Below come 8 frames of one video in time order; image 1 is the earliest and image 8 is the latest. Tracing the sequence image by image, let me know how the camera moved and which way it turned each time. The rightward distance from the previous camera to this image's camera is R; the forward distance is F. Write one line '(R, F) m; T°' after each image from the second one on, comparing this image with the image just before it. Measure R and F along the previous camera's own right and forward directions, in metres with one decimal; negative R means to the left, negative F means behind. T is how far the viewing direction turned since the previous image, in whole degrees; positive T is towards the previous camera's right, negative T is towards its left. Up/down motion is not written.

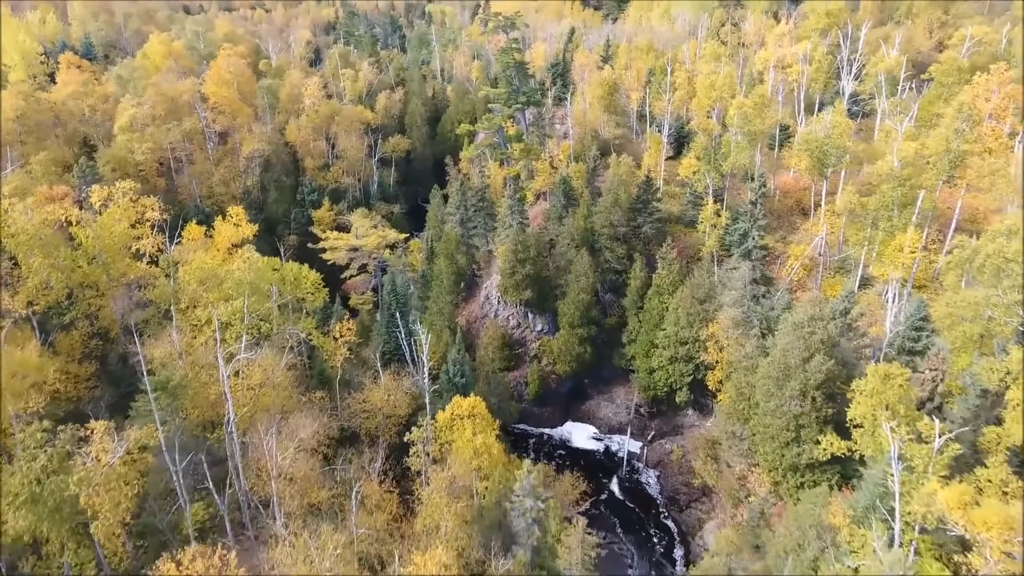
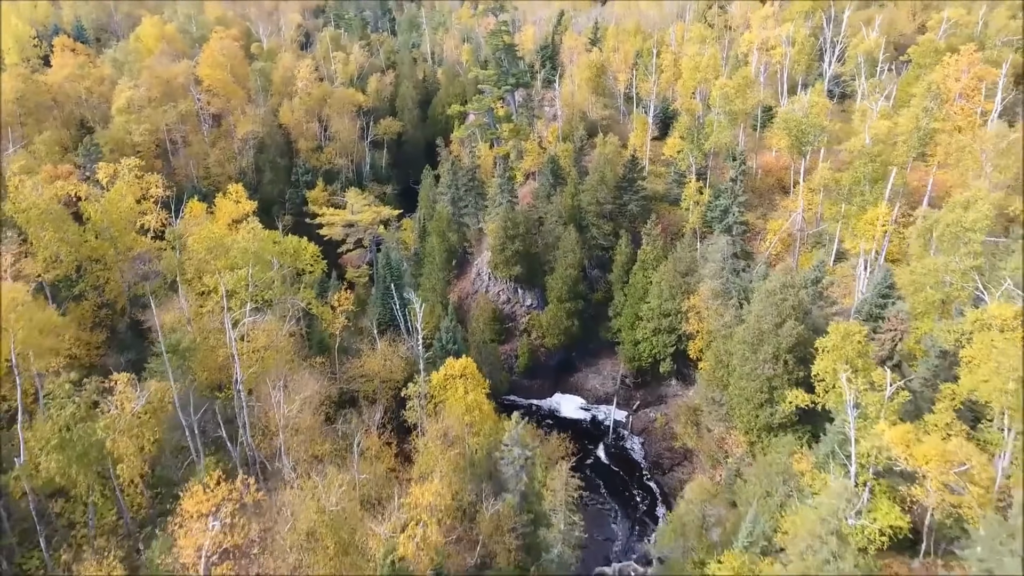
(+0.2, -2.0) m; +1°
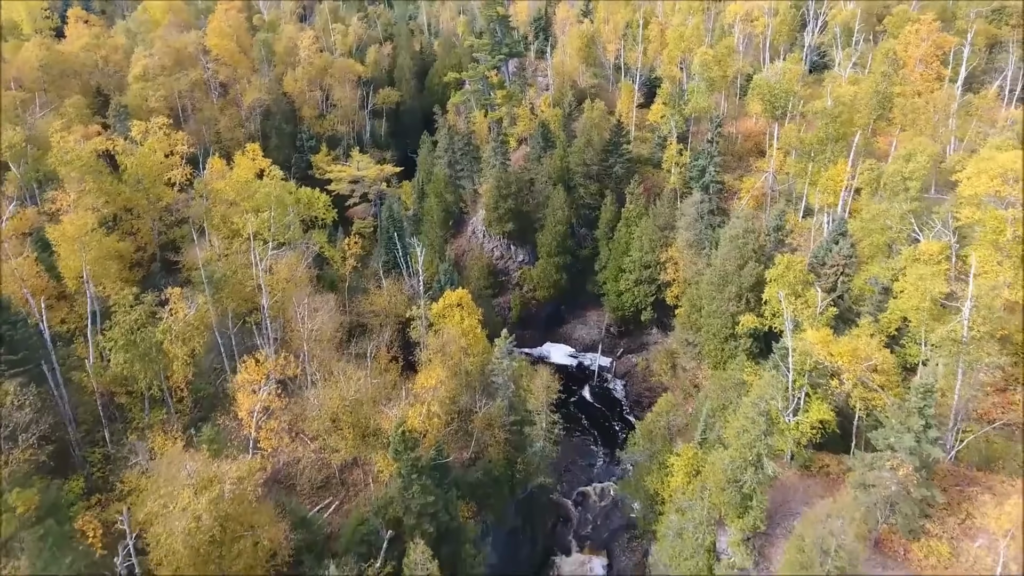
(+0.4, -4.5) m; 0°
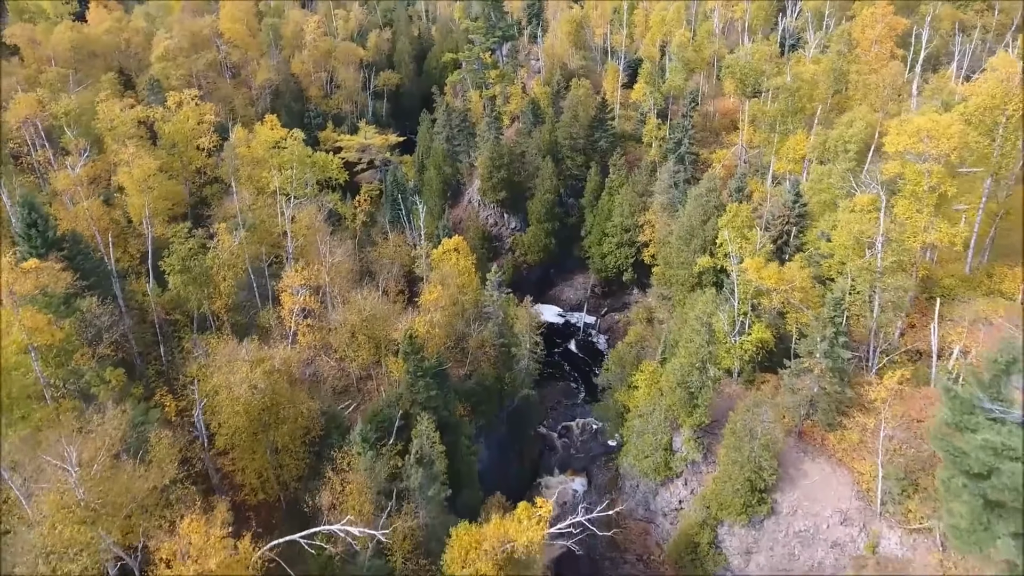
(+0.5, -5.7) m; 0°
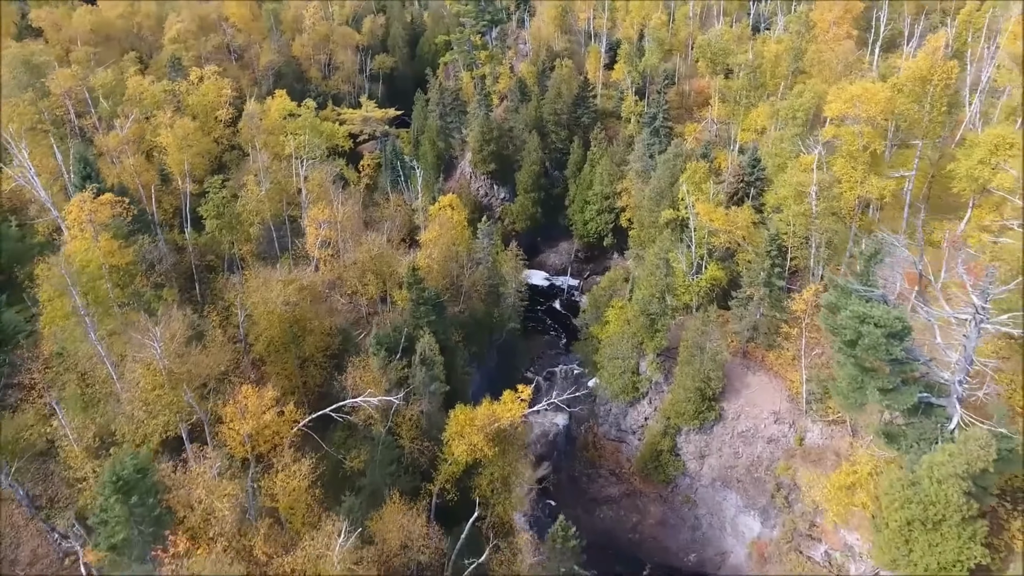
(+0.3, -5.6) m; +1°
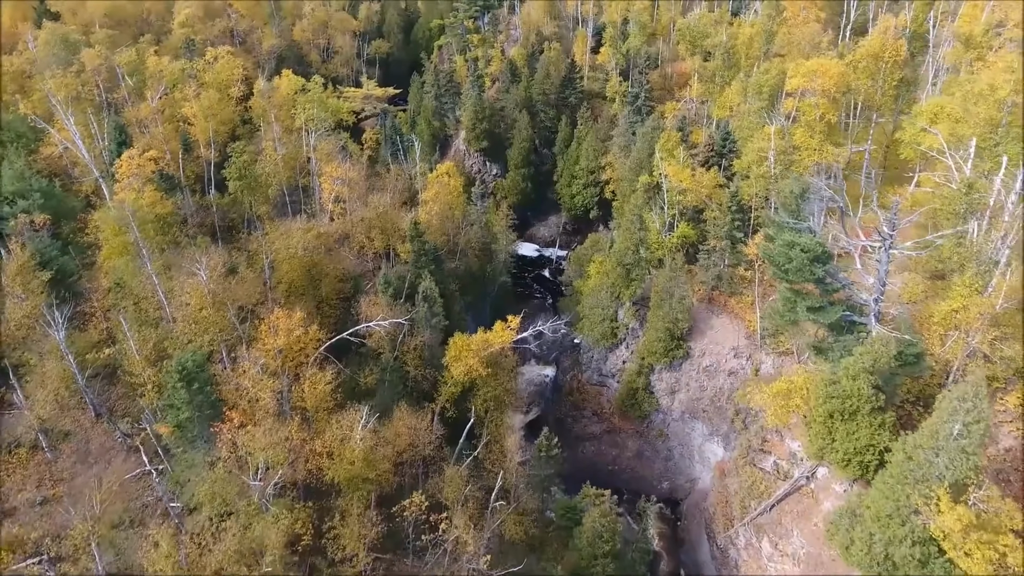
(+0.2, -4.7) m; +1°
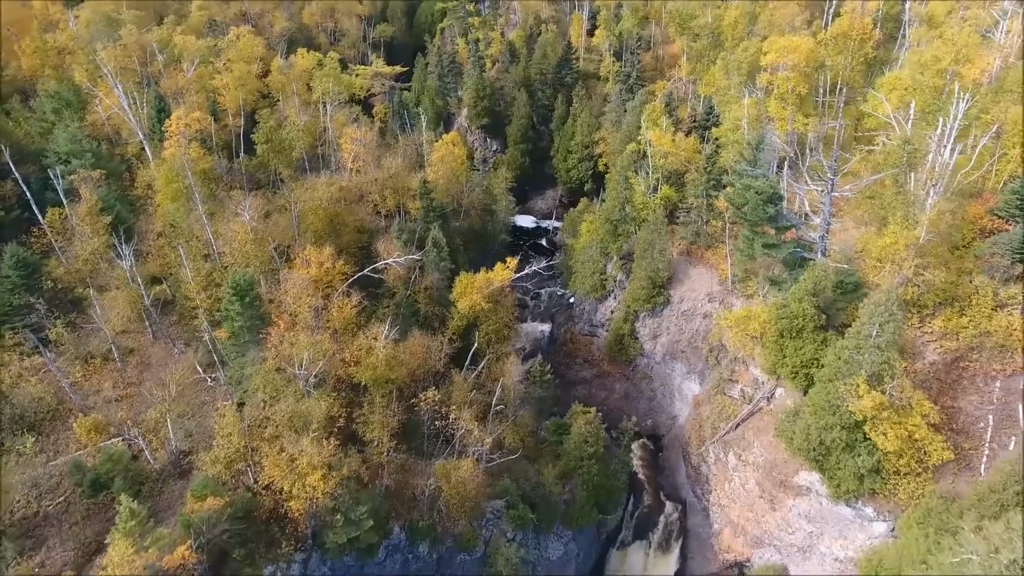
(+0.1, -5.0) m; 0°
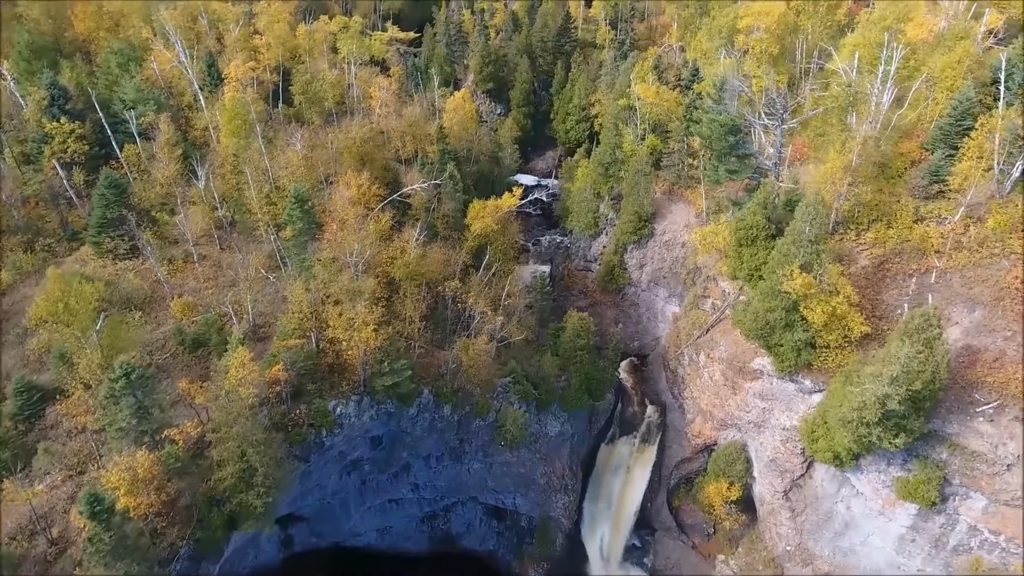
(-0.4, -7.2) m; 0°
